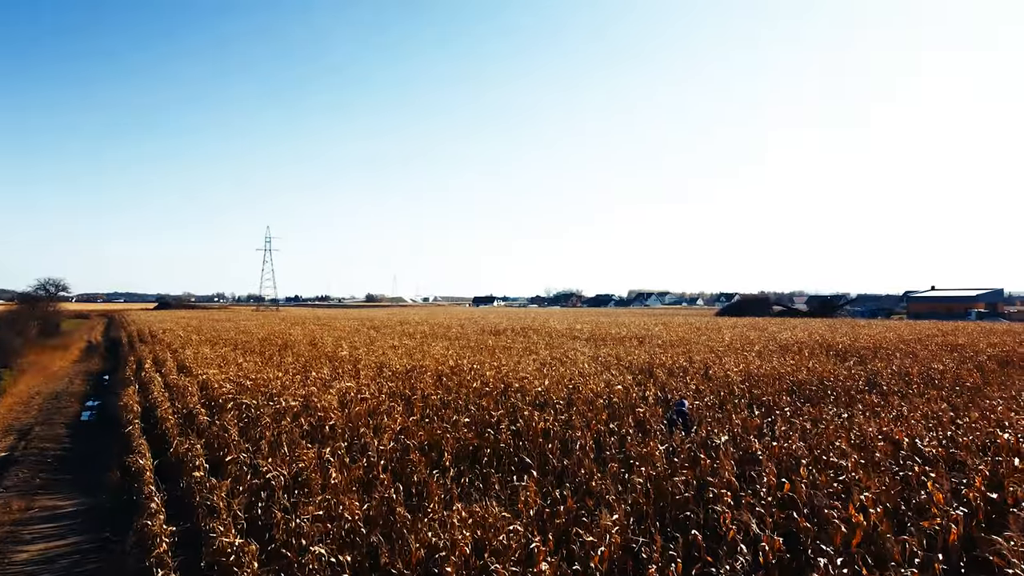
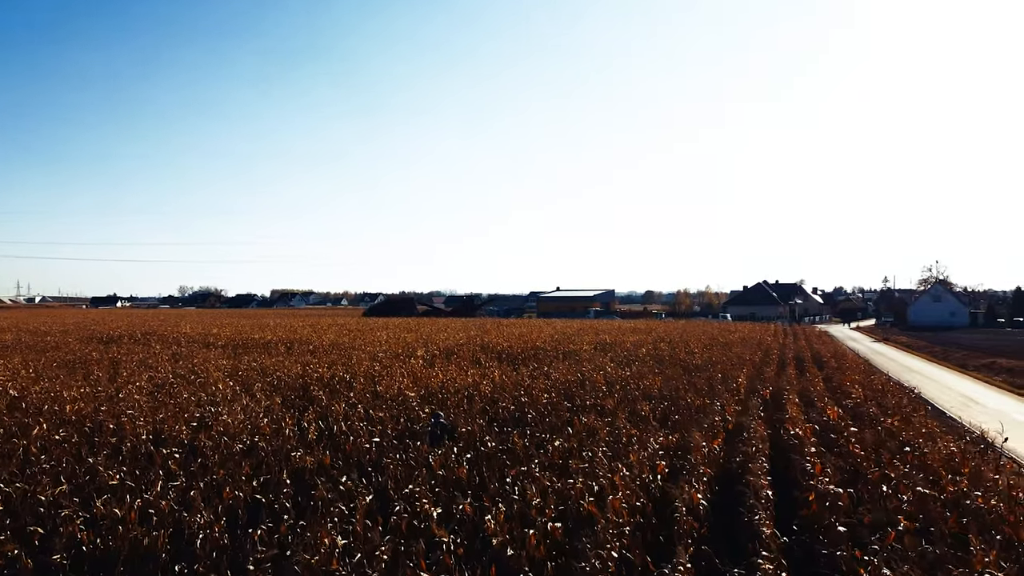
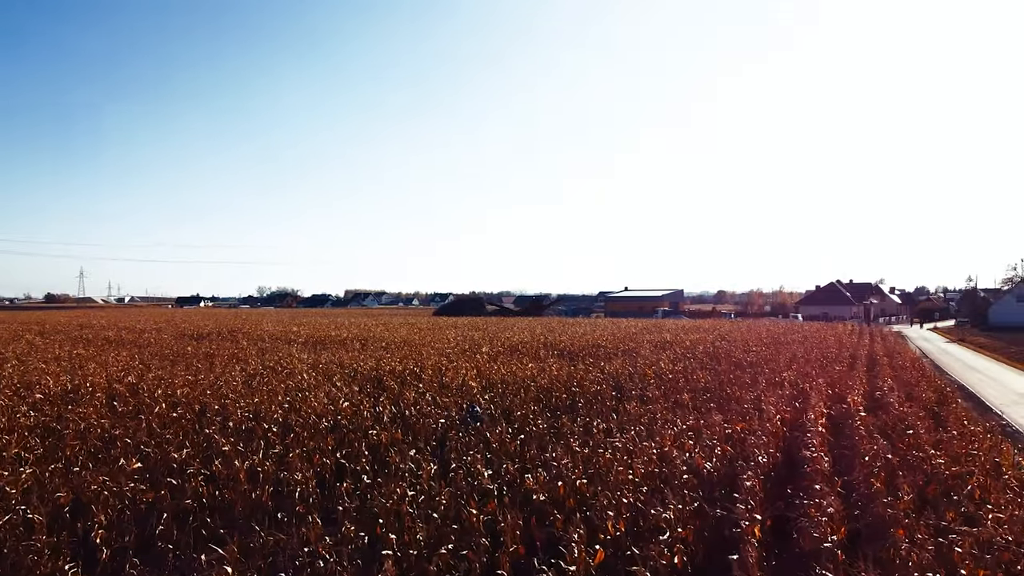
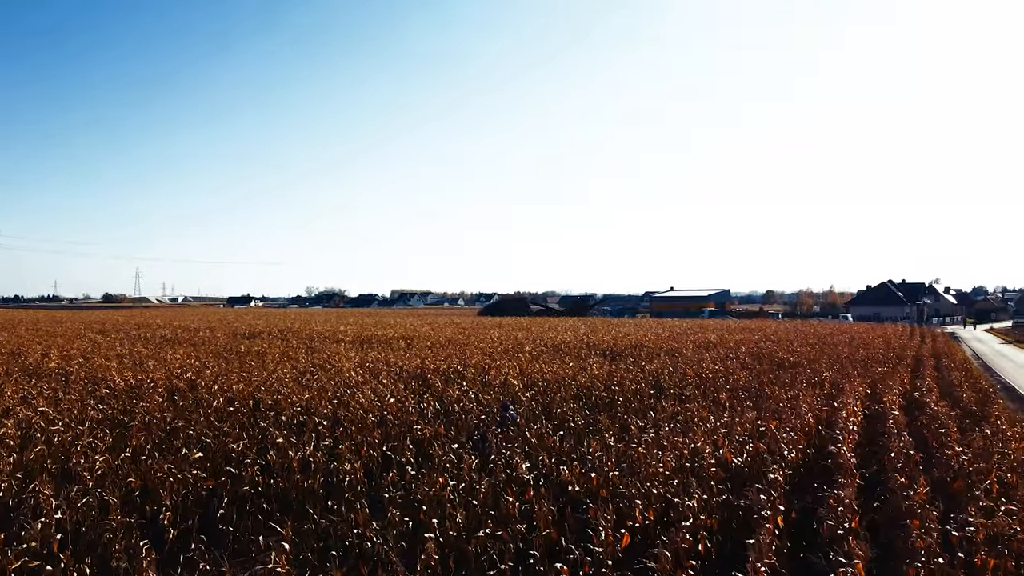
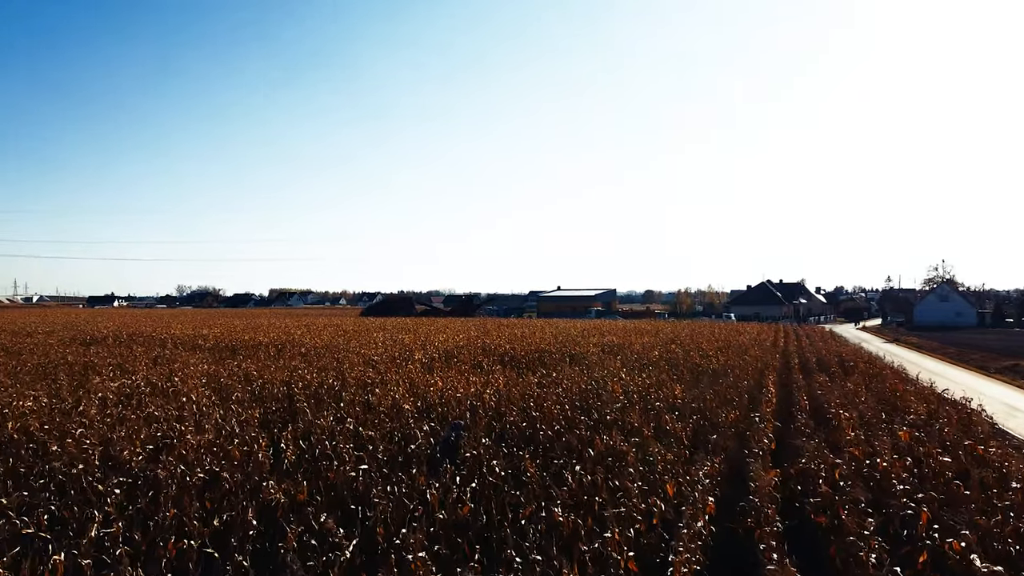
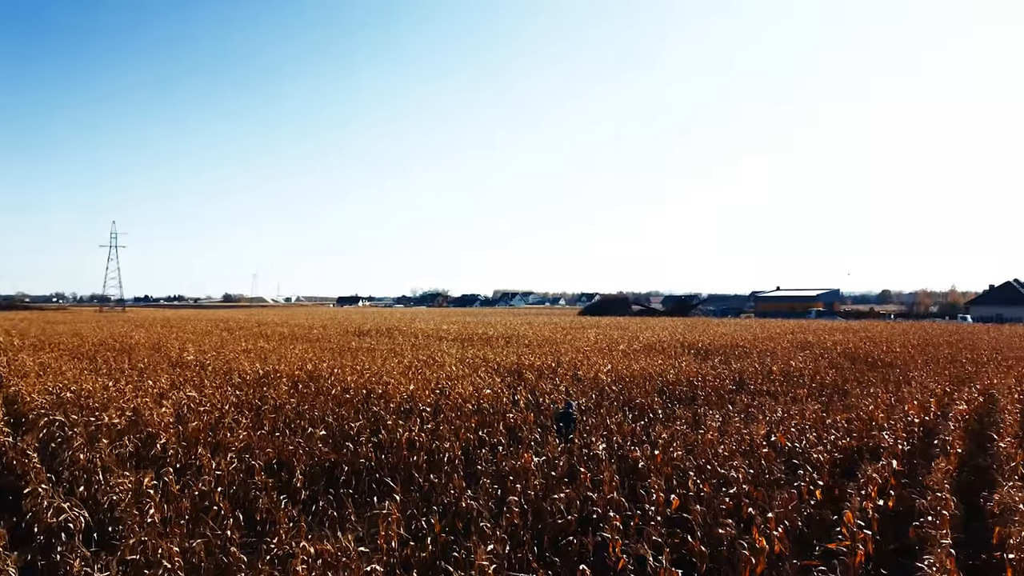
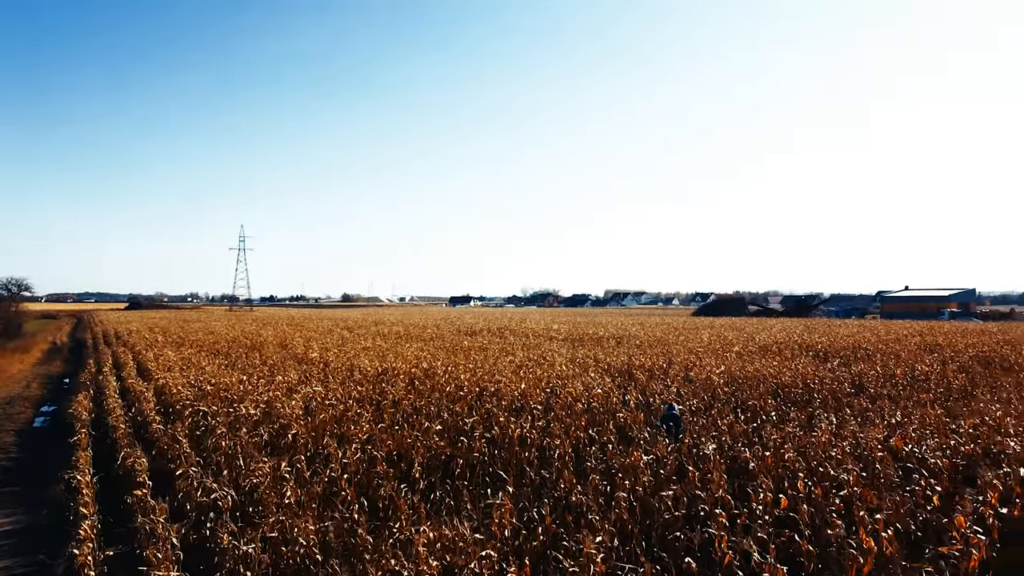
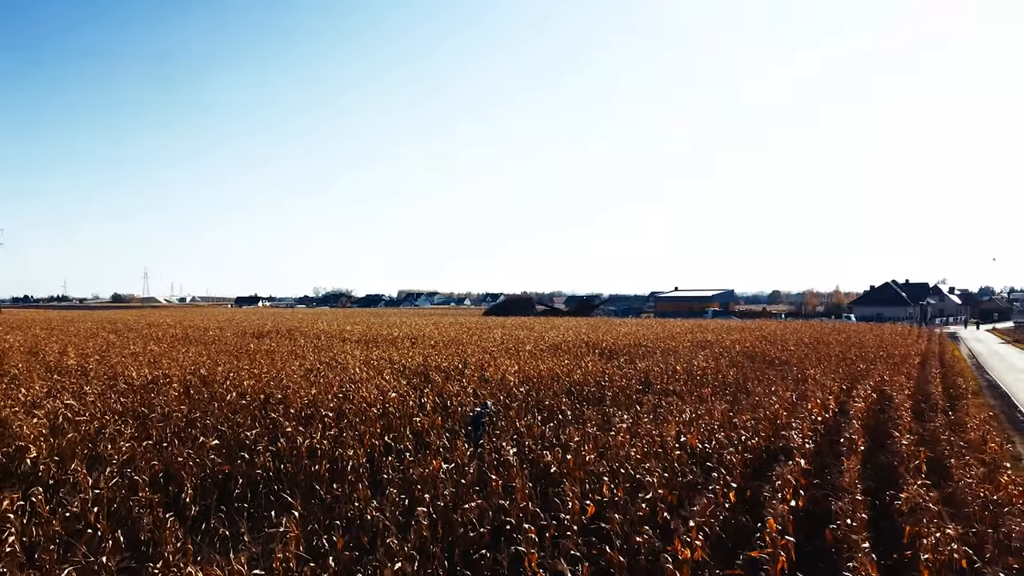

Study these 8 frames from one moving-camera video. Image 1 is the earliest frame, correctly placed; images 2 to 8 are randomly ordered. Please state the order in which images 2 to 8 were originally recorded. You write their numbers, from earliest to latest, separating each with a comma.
7, 6, 8, 4, 3, 2, 5
